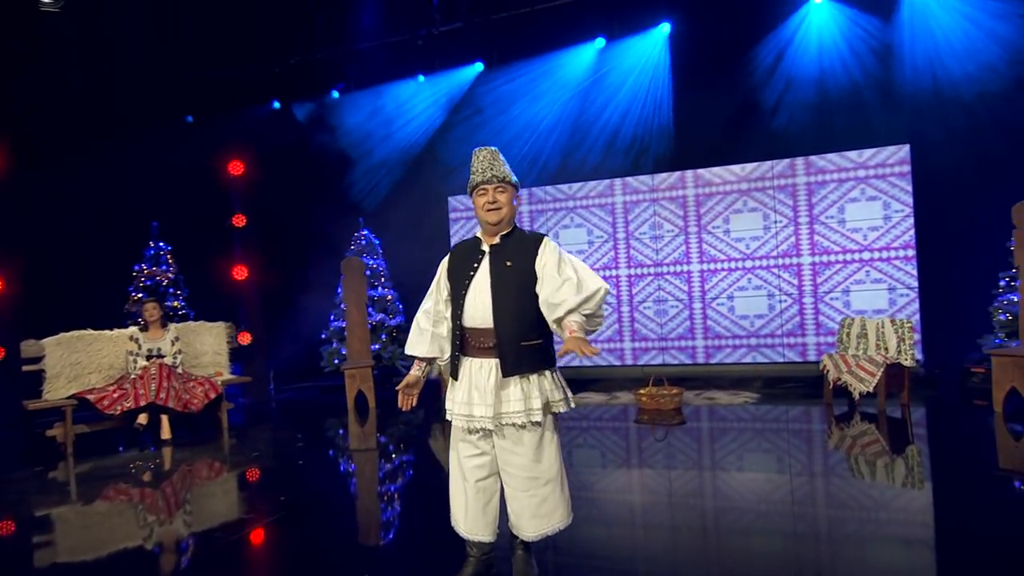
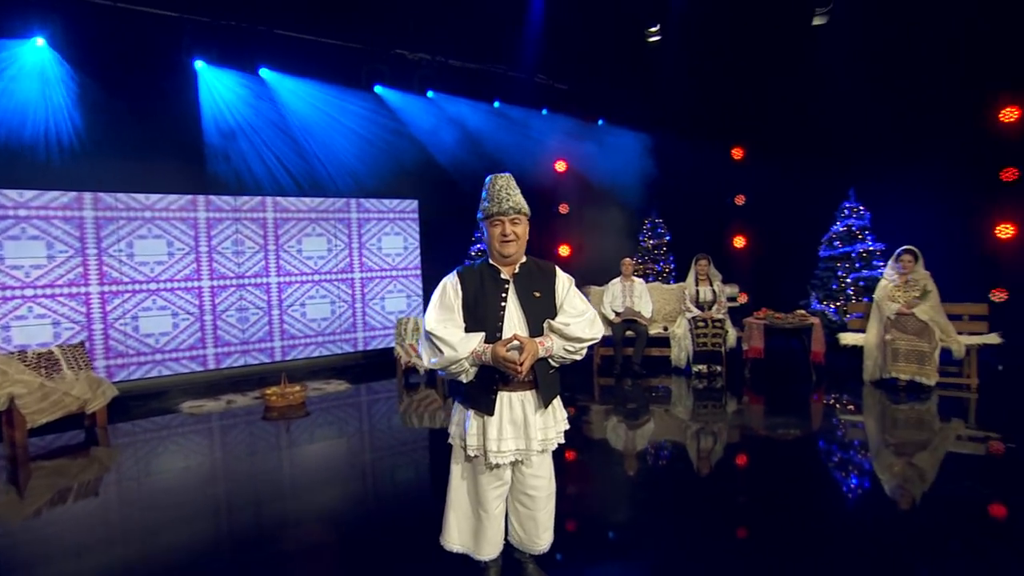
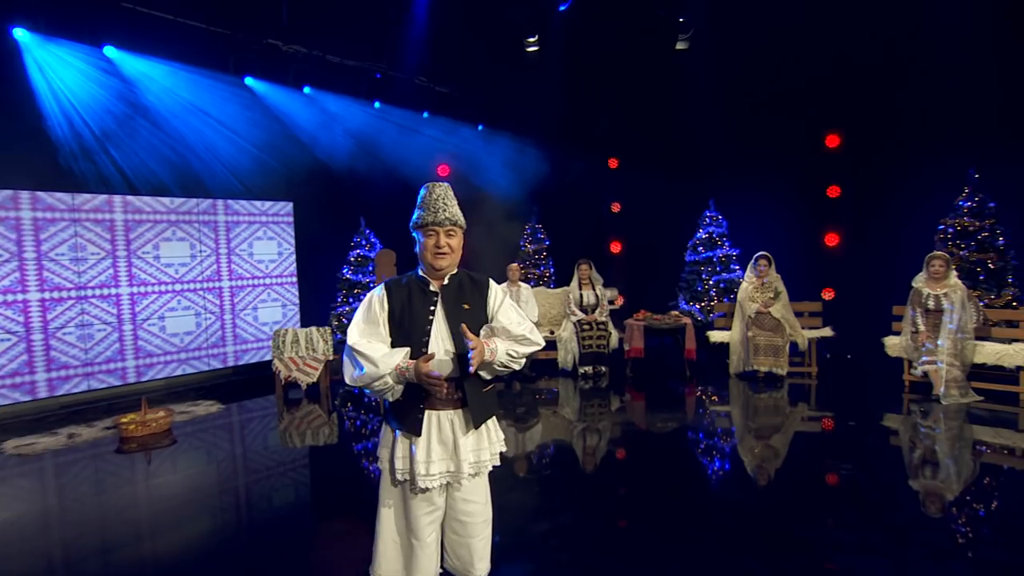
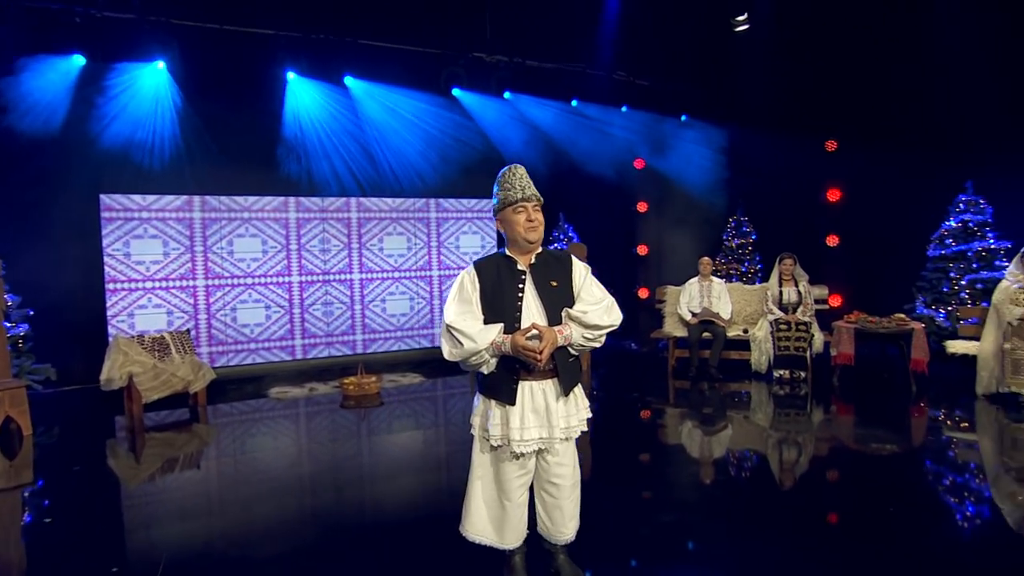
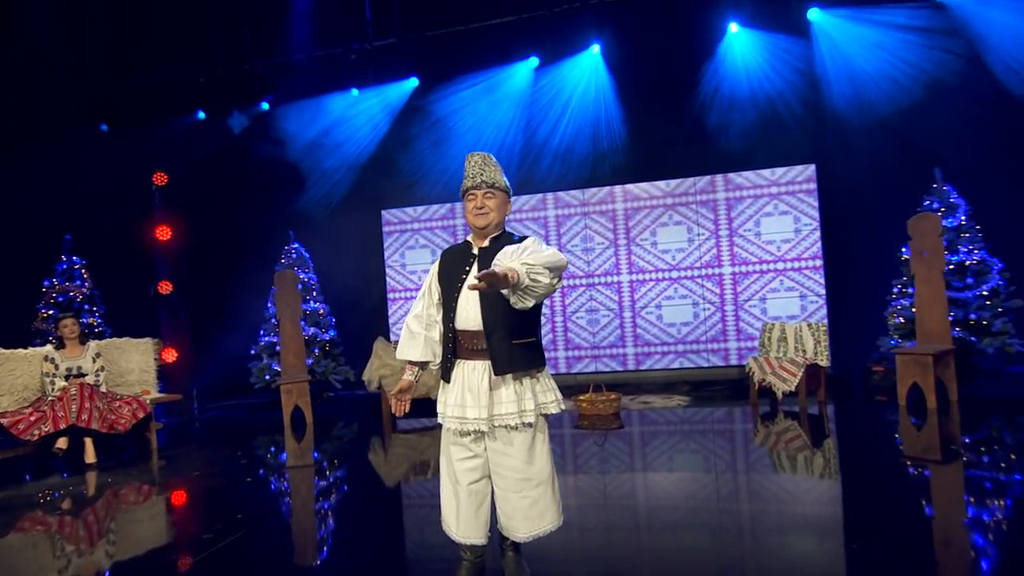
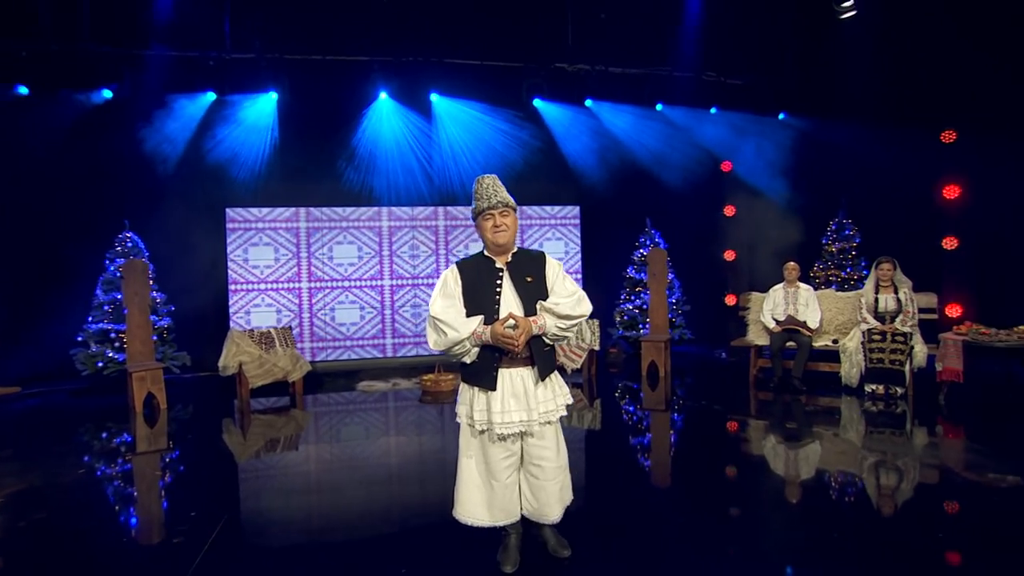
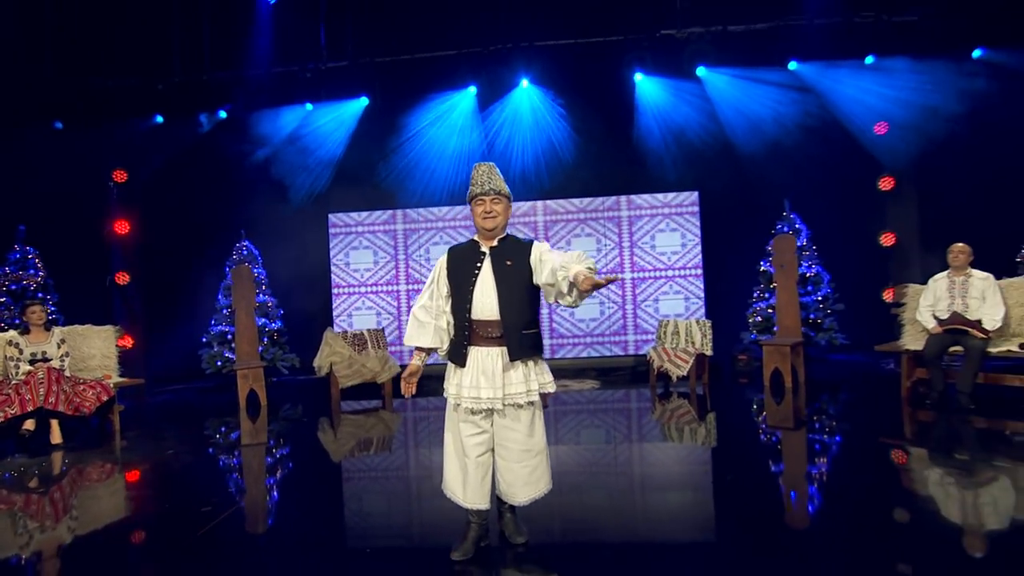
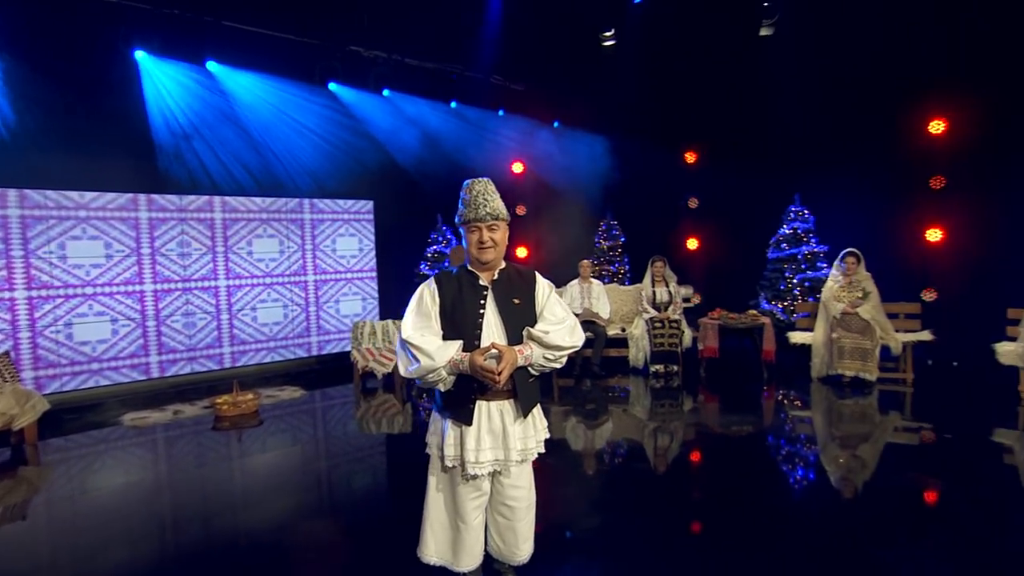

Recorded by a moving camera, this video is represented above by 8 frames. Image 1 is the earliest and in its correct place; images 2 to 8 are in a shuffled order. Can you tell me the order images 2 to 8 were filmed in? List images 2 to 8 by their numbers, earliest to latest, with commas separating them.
5, 7, 6, 4, 2, 8, 3
